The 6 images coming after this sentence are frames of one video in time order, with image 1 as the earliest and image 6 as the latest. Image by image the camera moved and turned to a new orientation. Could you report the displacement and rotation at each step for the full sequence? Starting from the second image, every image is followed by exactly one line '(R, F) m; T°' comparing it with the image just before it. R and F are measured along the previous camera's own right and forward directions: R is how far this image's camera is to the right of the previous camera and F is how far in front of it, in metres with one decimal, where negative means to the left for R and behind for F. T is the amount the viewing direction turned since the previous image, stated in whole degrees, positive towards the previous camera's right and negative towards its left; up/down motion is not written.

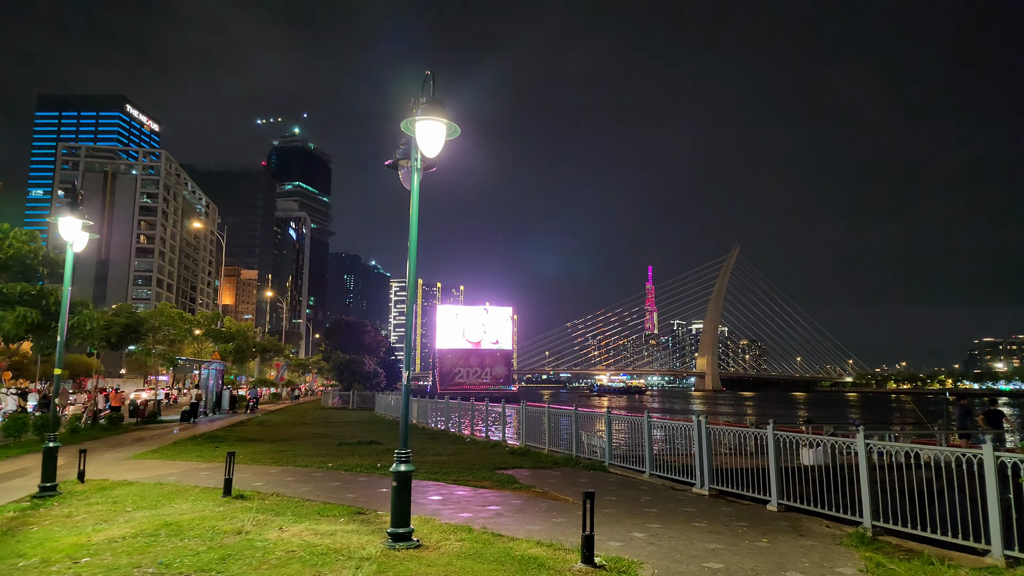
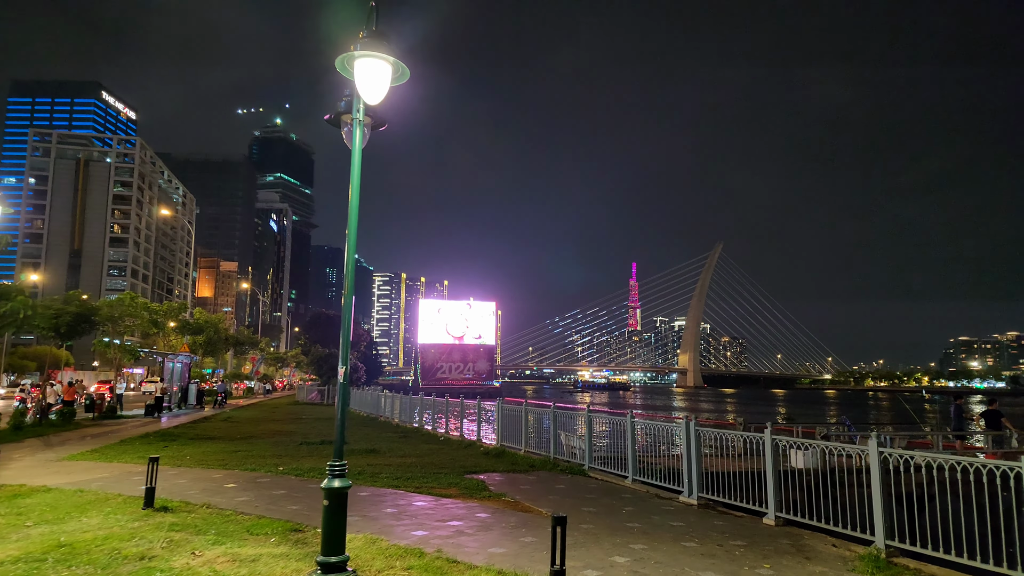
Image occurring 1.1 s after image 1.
(+0.2, +1.1) m; +2°
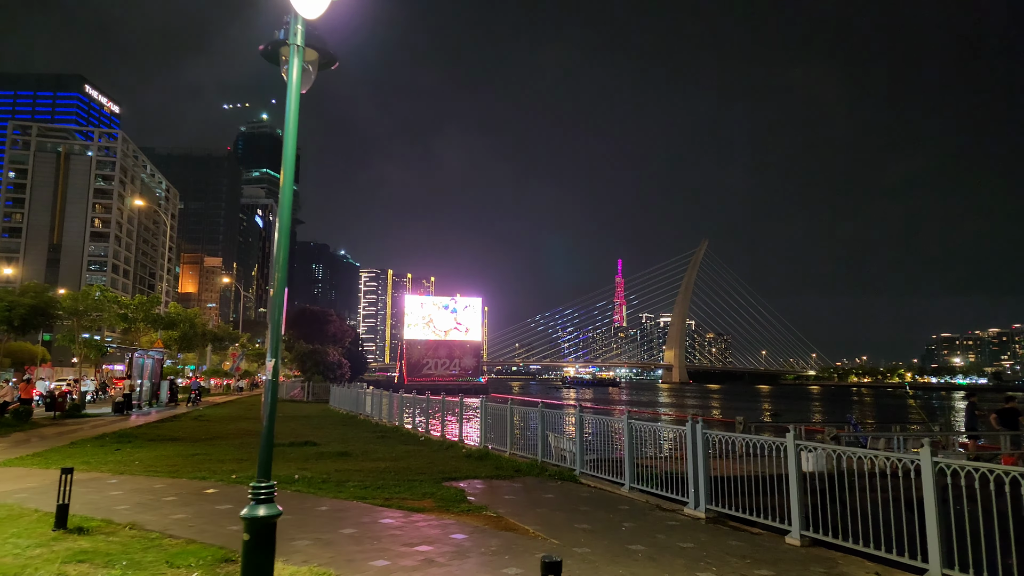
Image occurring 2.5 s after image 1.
(+0.1, +1.2) m; +1°
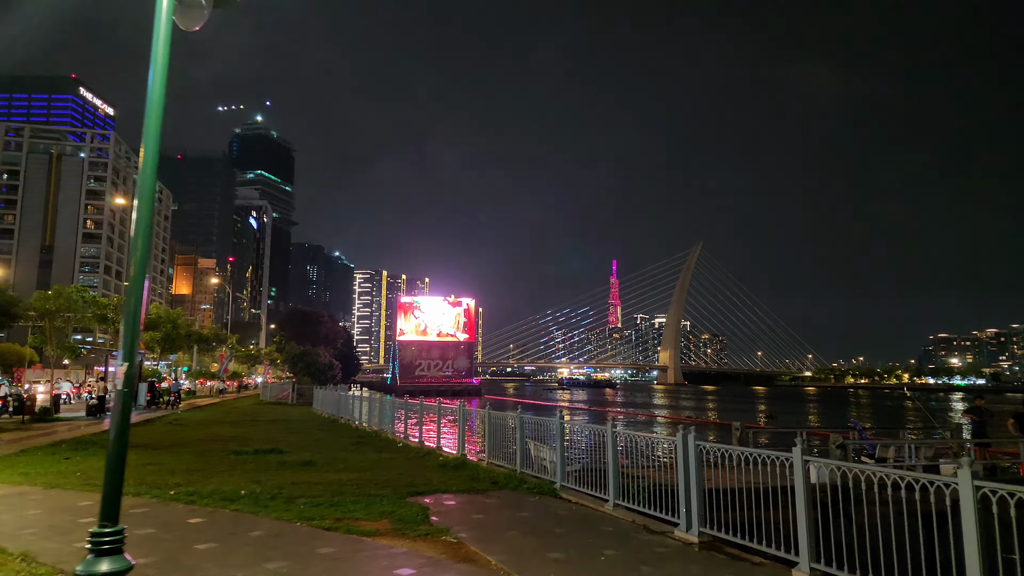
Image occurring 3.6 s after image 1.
(+0.4, +1.0) m; 0°
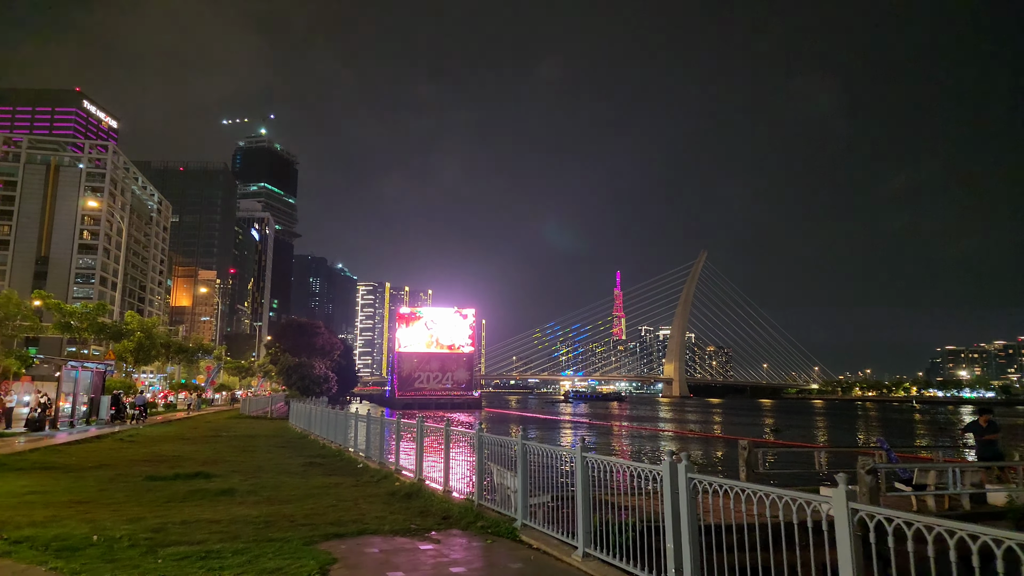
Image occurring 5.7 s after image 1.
(+0.7, +2.2) m; 0°
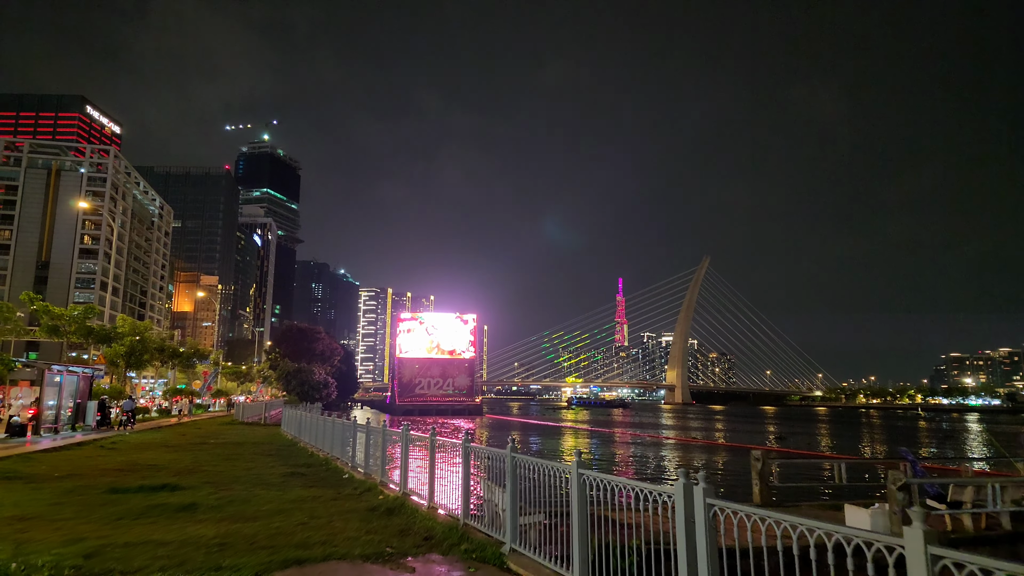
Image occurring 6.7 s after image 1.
(+0.2, +1.0) m; 0°
